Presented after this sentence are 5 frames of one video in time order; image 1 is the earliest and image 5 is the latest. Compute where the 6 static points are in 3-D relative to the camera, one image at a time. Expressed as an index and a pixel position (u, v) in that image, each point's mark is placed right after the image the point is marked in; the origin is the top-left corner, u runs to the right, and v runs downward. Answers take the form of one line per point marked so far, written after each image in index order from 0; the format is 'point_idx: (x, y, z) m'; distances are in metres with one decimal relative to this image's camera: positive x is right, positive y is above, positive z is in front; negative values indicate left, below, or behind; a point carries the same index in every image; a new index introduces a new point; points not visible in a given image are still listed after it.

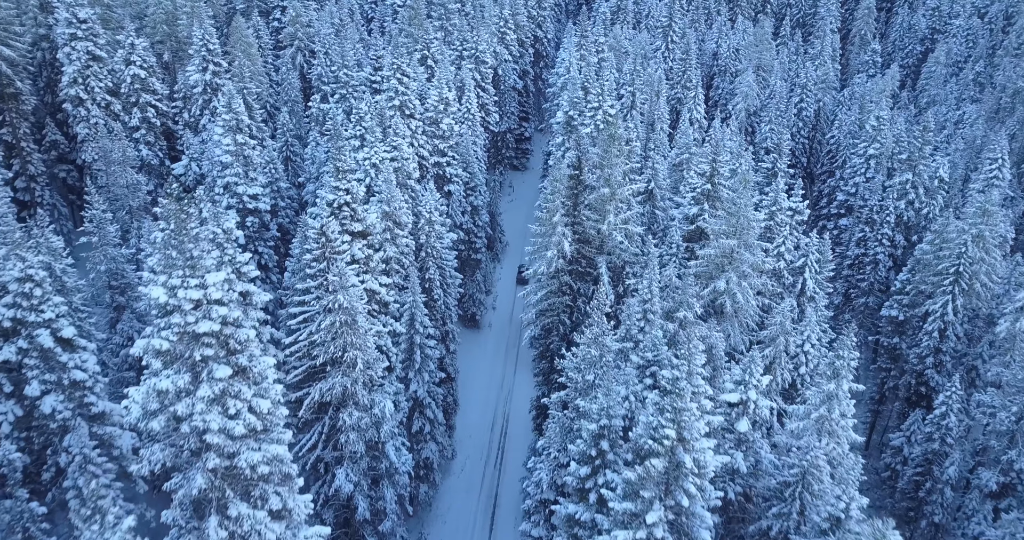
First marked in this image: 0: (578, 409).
0: (+1.8, -3.7, +19.9) m
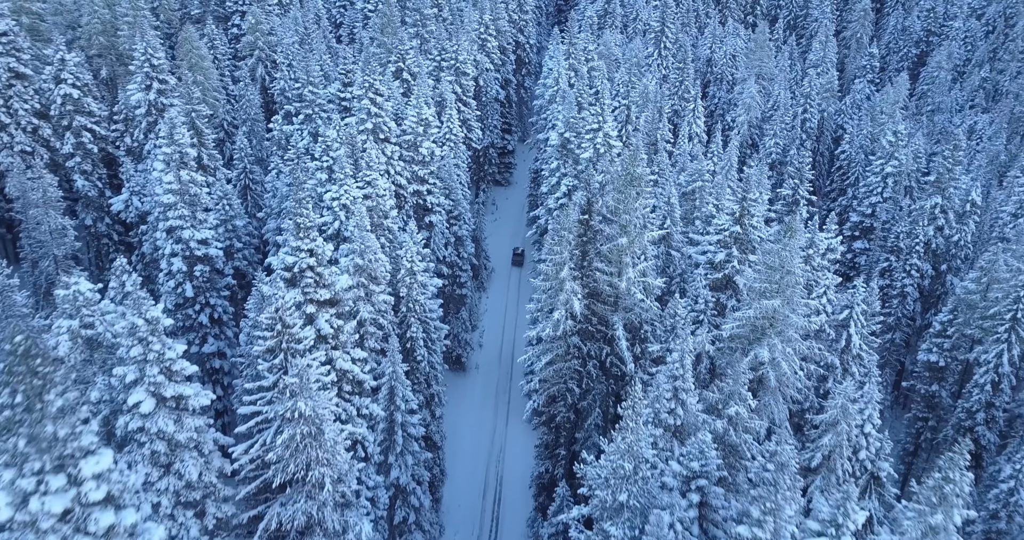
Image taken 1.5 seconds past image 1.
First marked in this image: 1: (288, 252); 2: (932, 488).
0: (+2.0, -5.6, +15.7) m
1: (-5.8, +0.5, +19.3) m
2: (+8.0, -4.2, +14.4) m
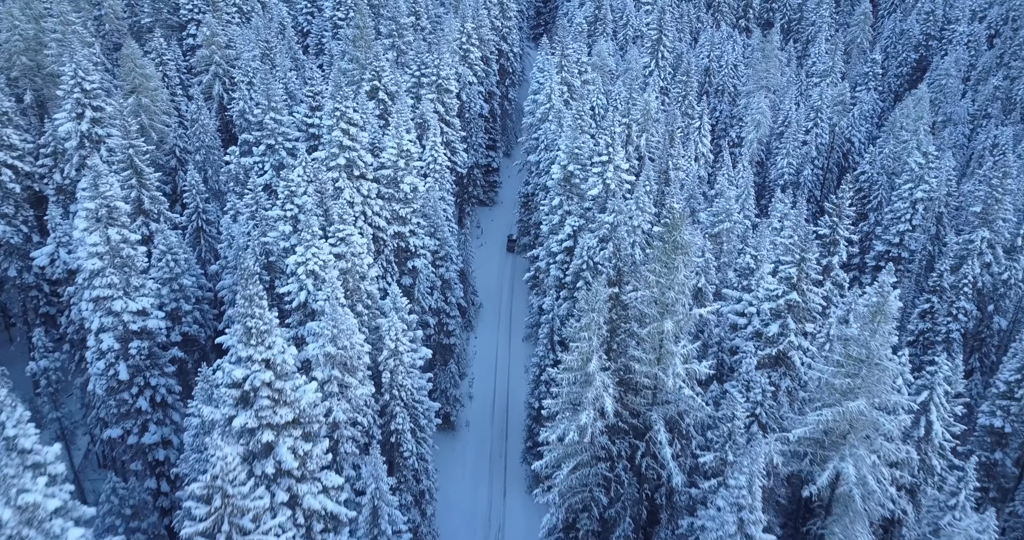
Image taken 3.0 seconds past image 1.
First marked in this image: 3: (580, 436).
0: (+2.6, -7.7, +11.3) m
1: (-5.4, -1.8, +14.6) m
2: (+8.7, -6.2, +10.1) m
3: (+1.6, -3.9, +17.6) m
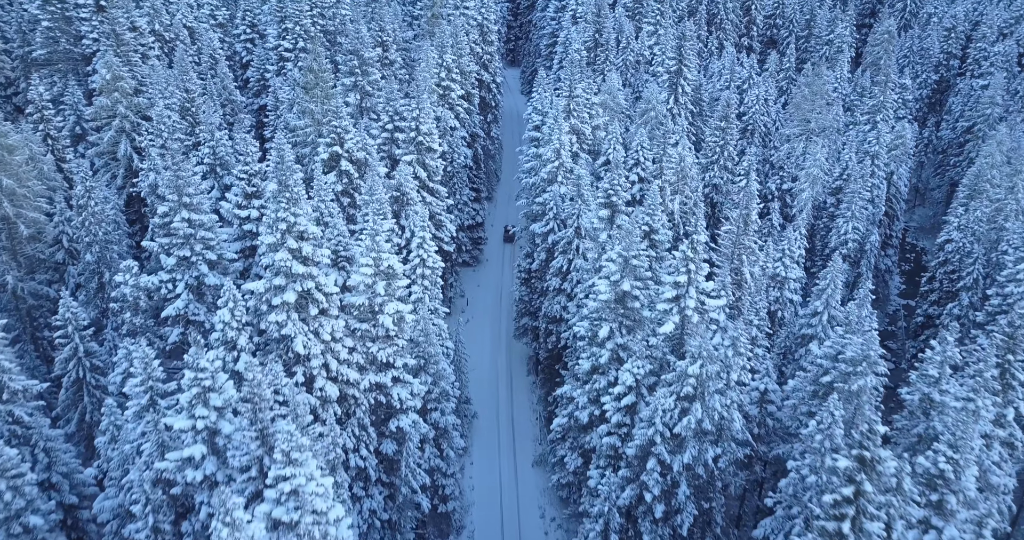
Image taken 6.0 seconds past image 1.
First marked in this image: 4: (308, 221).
0: (+4.7, -12.1, +2.1) m
1: (-3.6, -6.3, +5.0) m
2: (+10.8, -10.4, +1.3) m
3: (+3.3, -8.3, +8.4) m
4: (-5.2, +1.4, +19.1) m
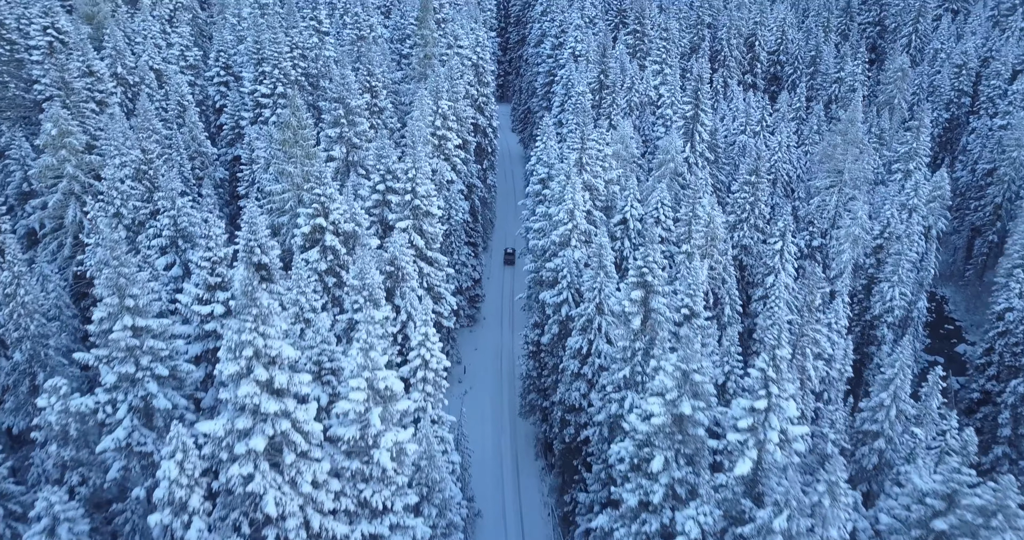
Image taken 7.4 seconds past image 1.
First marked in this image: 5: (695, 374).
0: (+5.9, -13.9, -2.4) m
1: (-2.6, -8.4, +0.5) m
2: (+11.9, -12.2, -3.0) m
3: (+4.2, -10.4, +4.0) m
4: (-4.6, -1.2, +14.8) m
5: (+4.1, -2.2, +17.5) m
